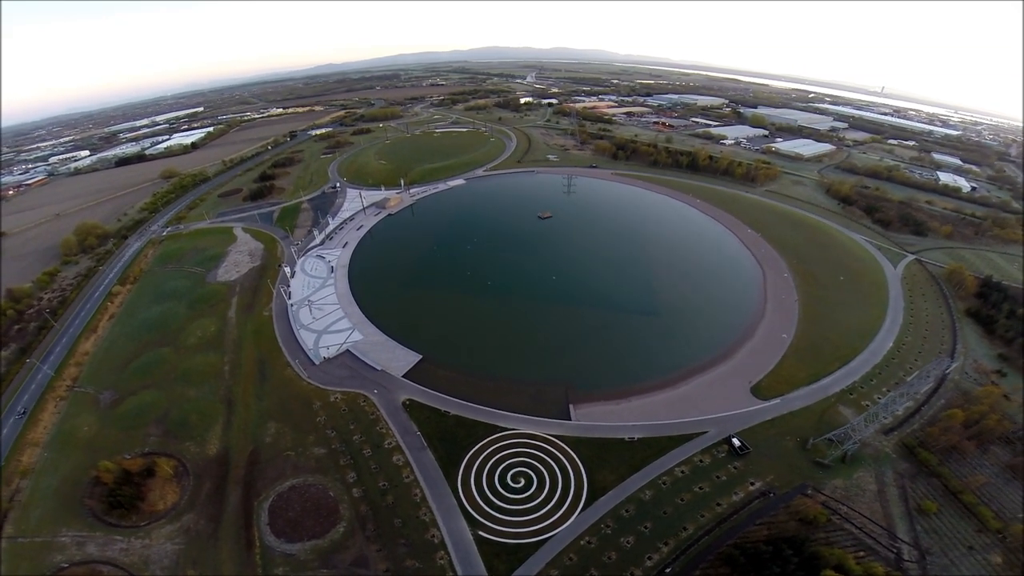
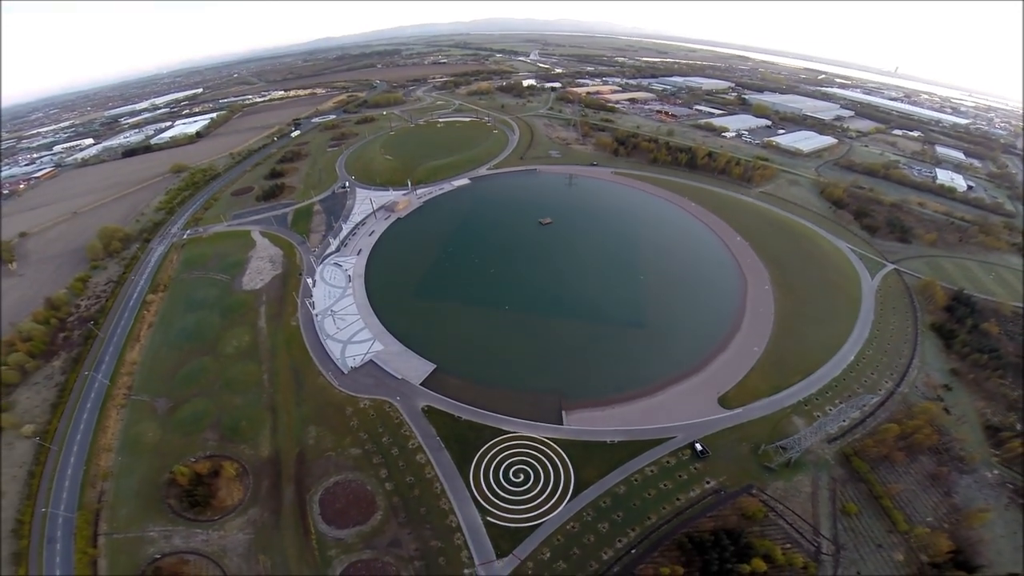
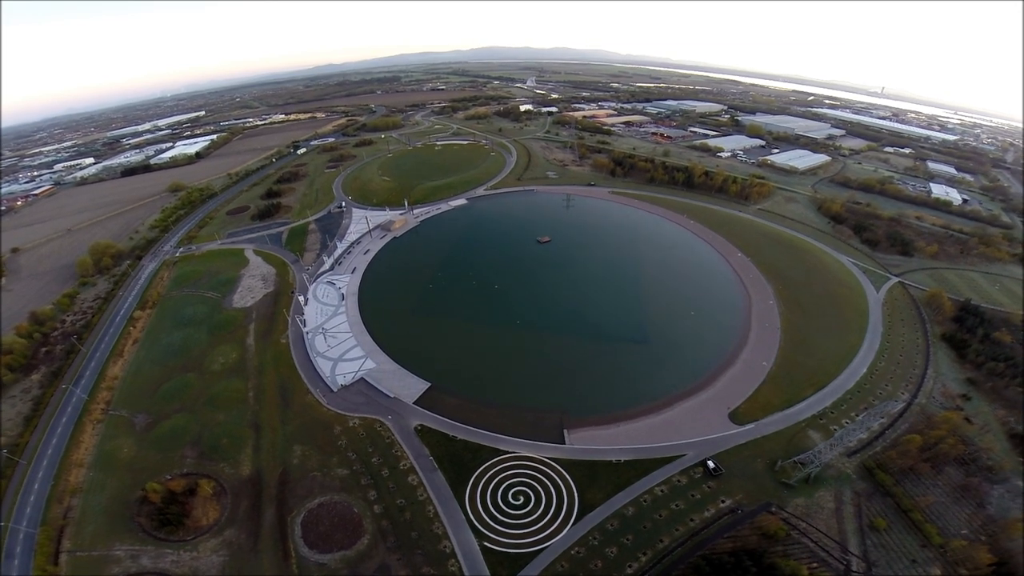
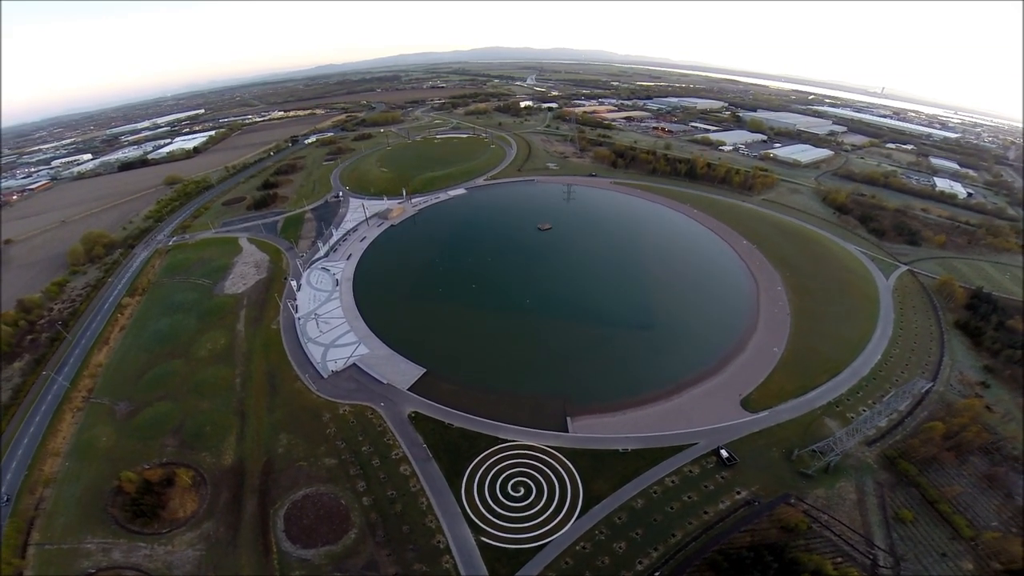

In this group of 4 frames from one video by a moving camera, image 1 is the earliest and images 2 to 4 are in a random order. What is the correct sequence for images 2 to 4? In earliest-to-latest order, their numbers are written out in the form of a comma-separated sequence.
4, 3, 2
